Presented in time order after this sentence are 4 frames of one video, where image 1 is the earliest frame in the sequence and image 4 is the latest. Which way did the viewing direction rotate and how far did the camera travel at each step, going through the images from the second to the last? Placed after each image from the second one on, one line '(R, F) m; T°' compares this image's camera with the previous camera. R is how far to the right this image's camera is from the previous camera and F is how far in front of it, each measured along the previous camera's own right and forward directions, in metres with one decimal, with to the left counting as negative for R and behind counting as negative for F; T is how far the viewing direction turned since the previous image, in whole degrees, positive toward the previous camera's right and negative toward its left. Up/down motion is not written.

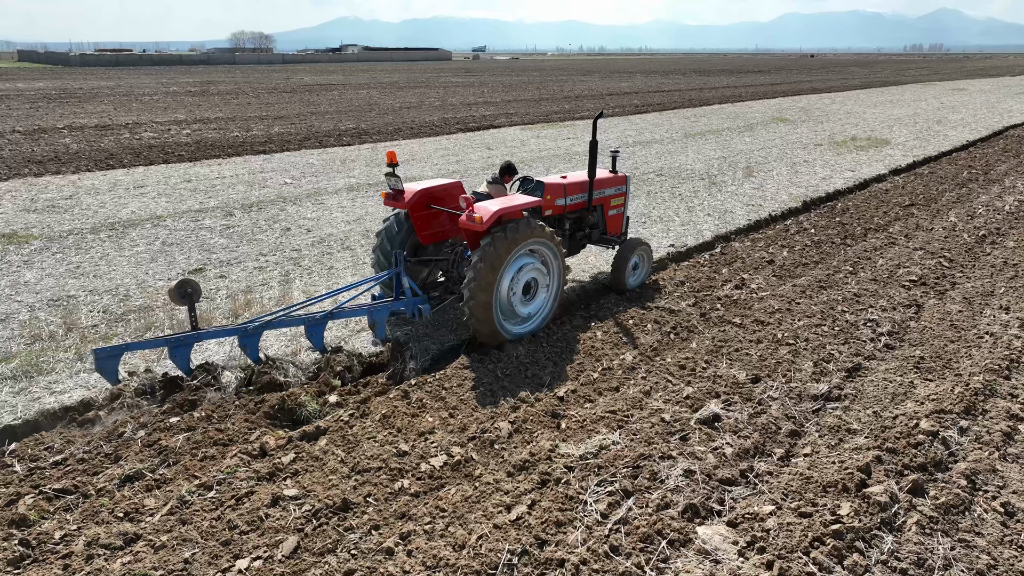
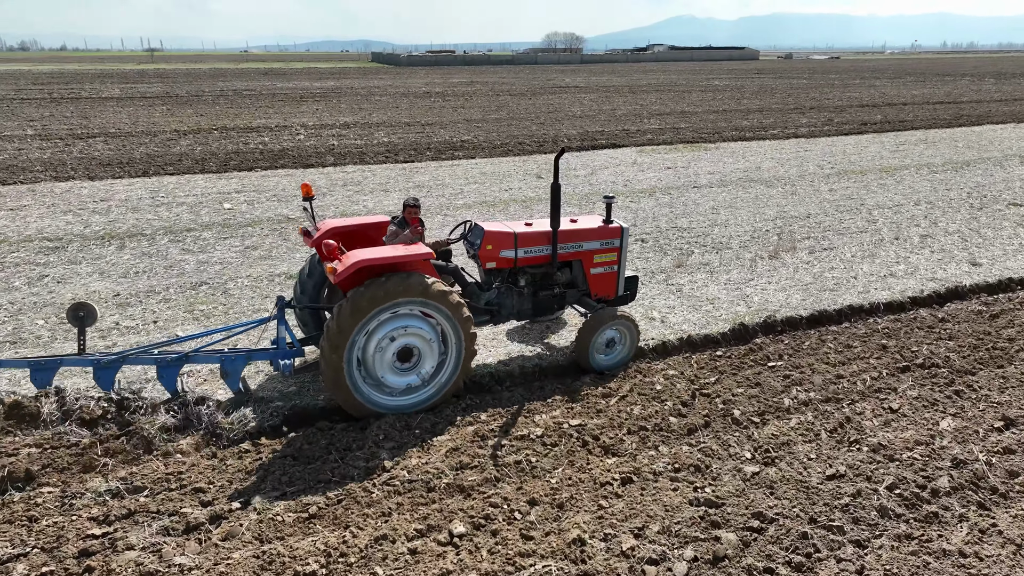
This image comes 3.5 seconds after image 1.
(+3.8, +3.1) m; -23°
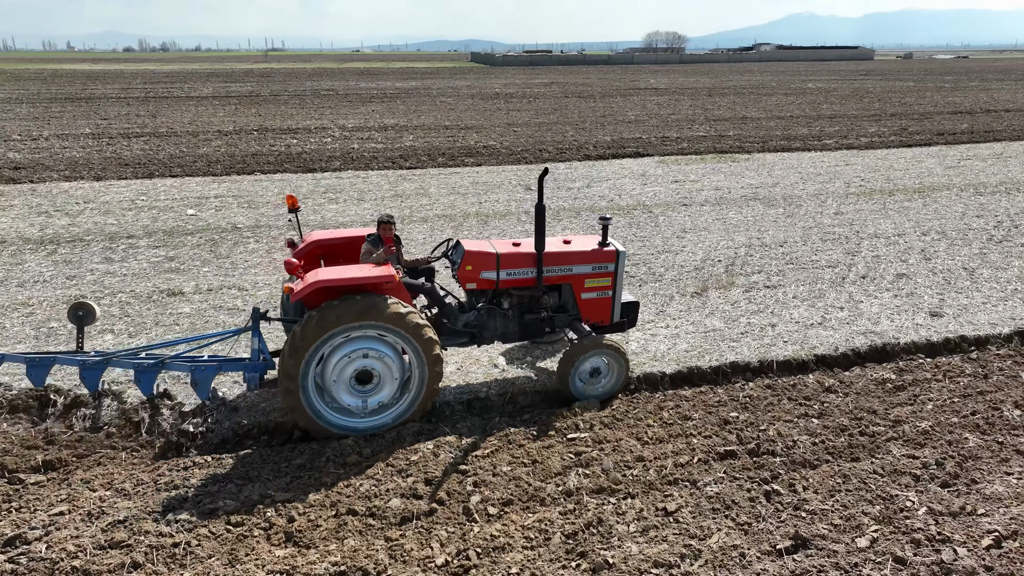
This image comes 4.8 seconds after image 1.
(+1.7, +0.6) m; -8°
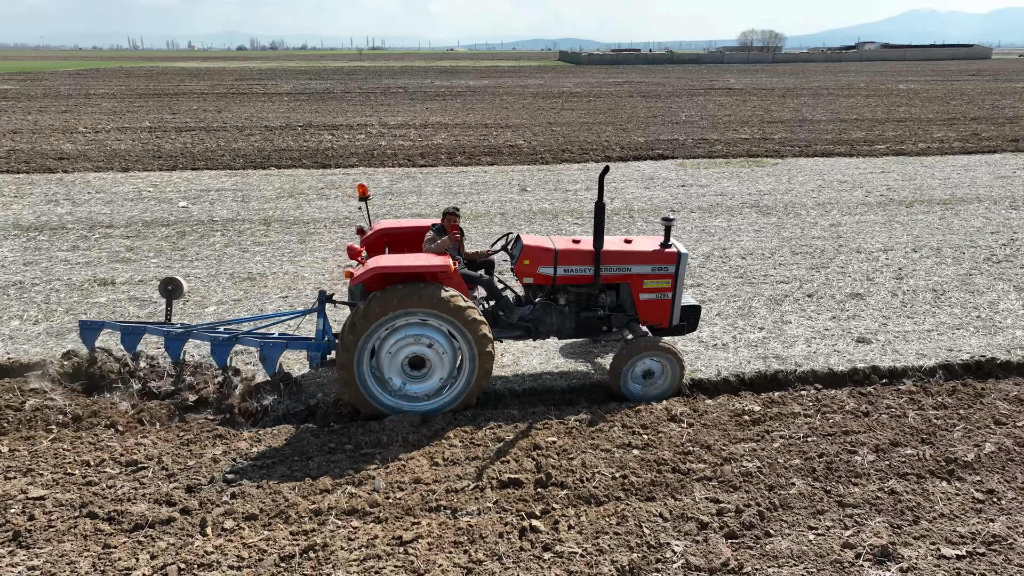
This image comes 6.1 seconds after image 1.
(+1.4, +0.3) m; -7°
